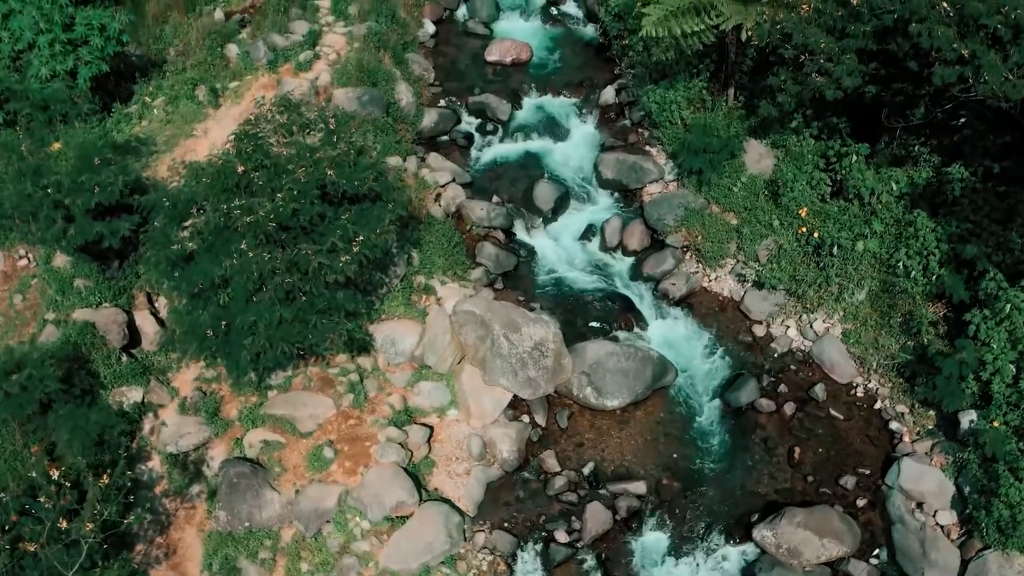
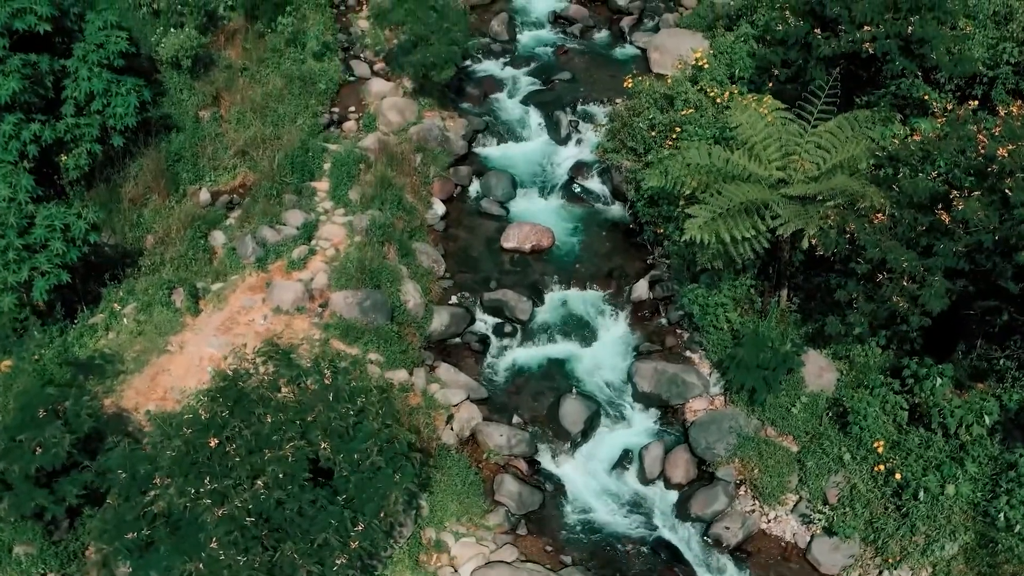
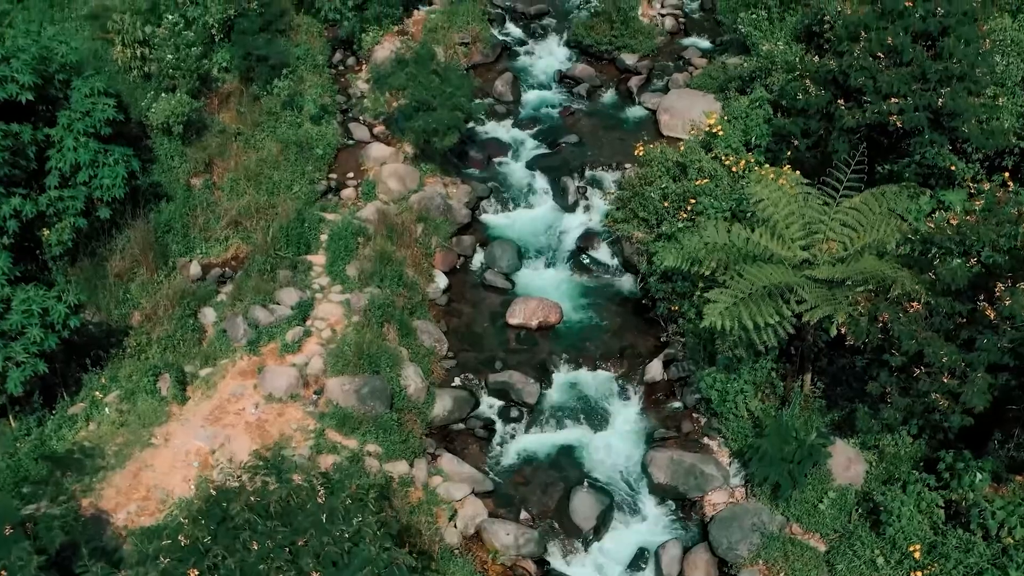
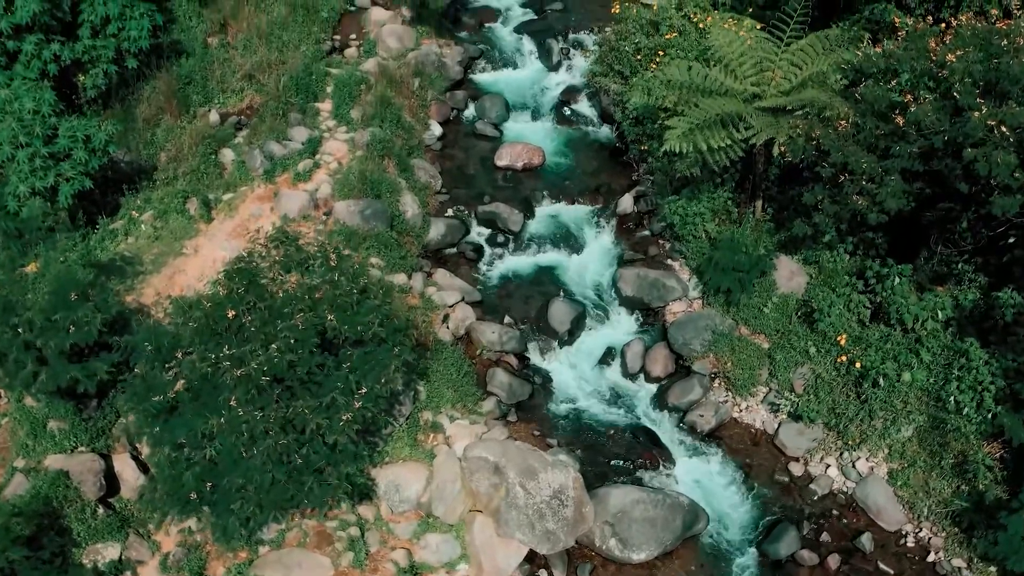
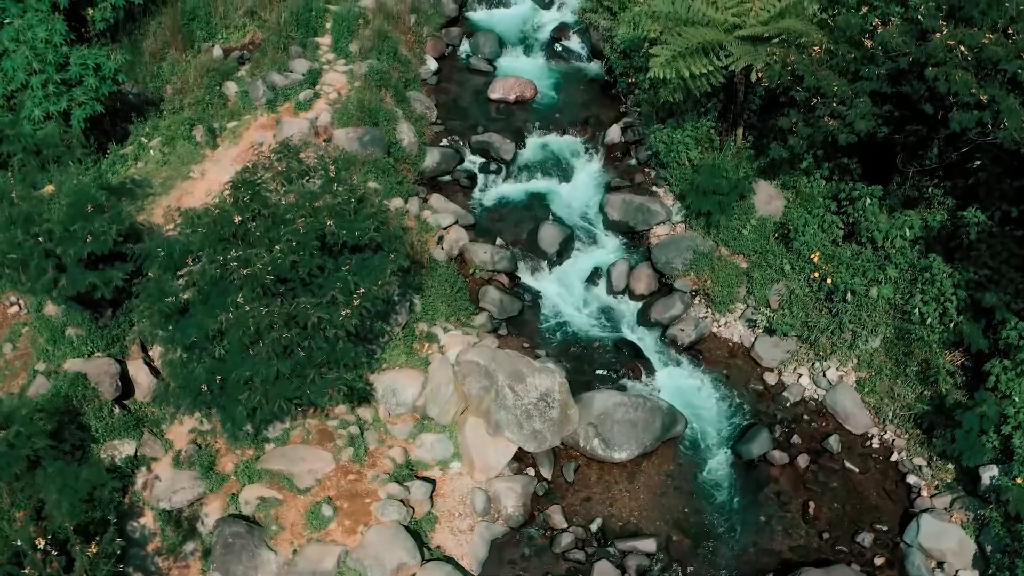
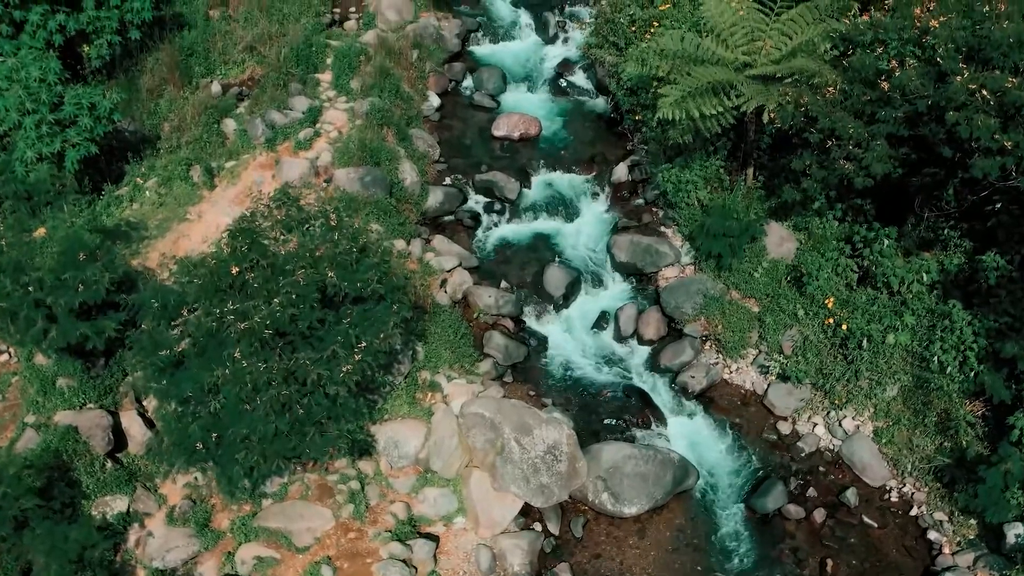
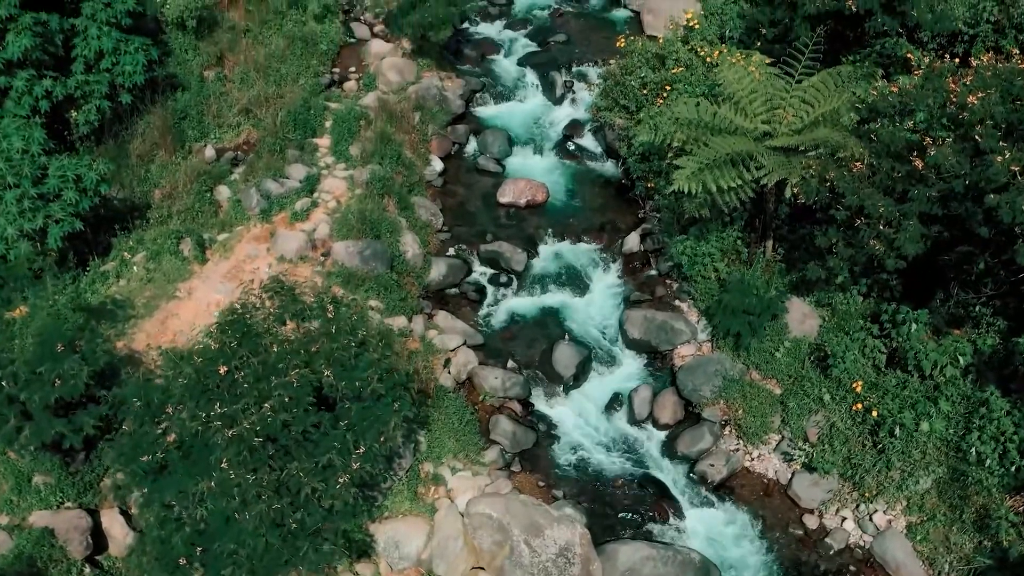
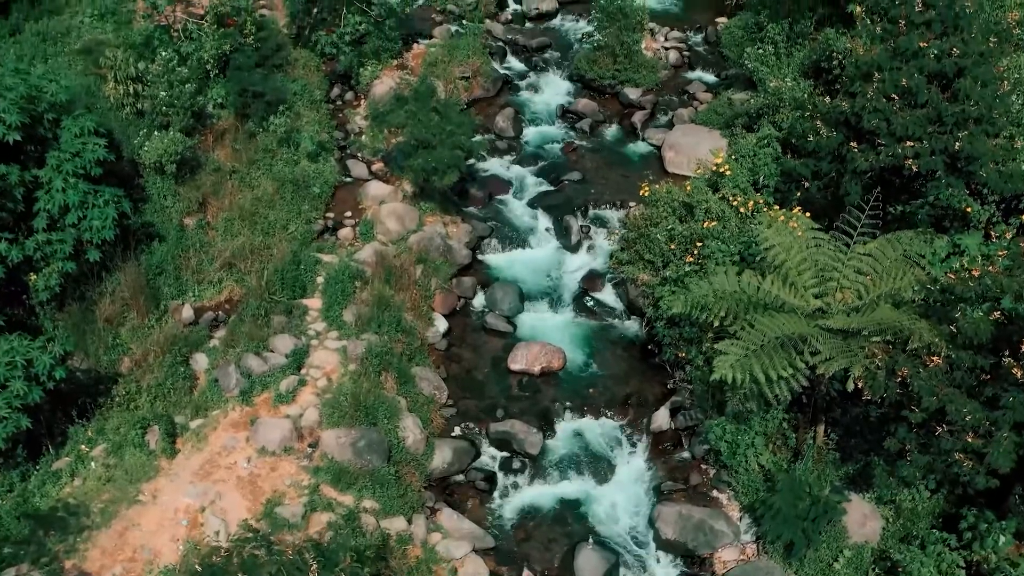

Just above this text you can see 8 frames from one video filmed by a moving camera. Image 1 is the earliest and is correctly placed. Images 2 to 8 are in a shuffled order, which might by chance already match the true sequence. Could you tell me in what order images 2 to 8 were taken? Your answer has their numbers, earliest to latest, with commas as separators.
5, 6, 4, 7, 2, 3, 8
